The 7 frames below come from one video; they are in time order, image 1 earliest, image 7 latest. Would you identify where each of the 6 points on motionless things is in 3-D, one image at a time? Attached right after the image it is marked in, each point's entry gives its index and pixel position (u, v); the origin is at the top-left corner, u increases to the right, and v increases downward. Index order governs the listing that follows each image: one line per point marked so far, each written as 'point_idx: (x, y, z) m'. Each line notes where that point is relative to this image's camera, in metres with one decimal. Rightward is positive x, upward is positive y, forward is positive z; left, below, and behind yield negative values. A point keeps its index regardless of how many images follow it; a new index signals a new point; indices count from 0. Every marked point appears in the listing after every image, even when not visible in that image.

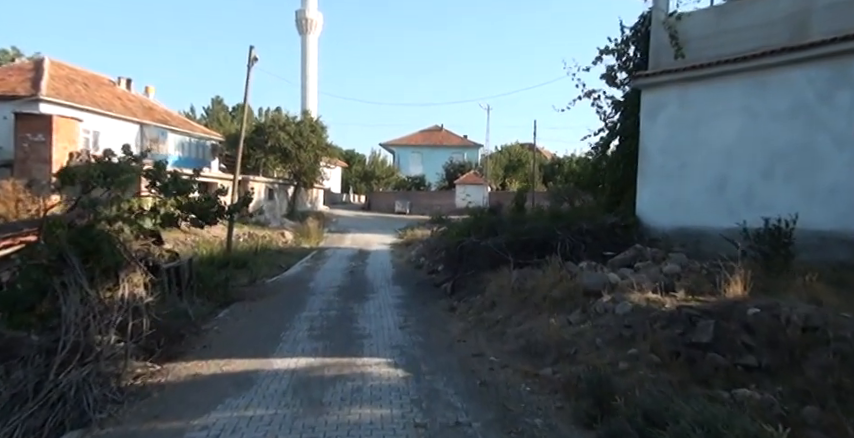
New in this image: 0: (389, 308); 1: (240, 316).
0: (-0.7, -1.6, +10.5) m
1: (-3.2, -1.7, +9.9) m
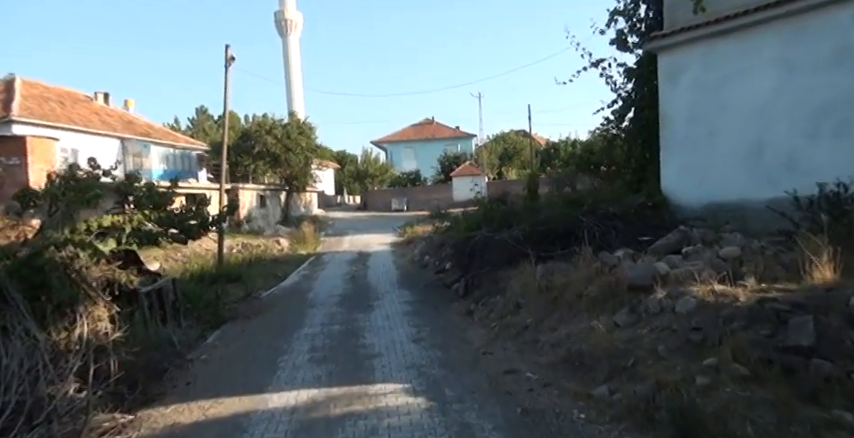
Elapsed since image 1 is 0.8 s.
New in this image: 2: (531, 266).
0: (-0.5, -1.6, +9.4) m
1: (-3.0, -1.9, +8.8) m
2: (+1.5, -0.7, +8.2) m
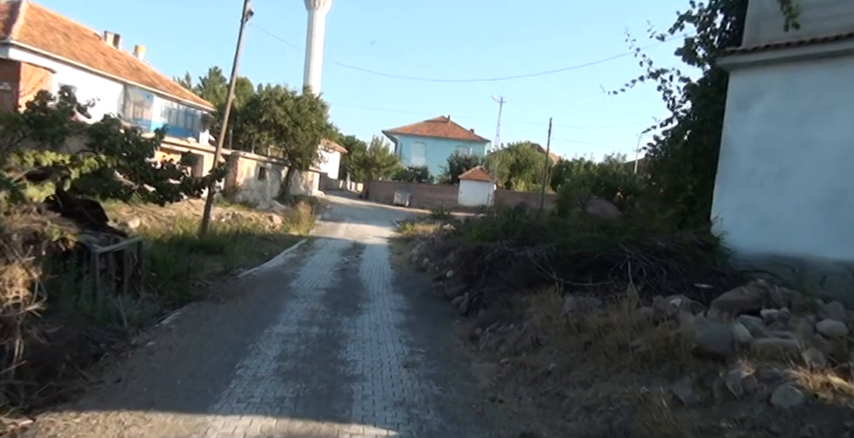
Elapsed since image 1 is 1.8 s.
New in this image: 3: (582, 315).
0: (-0.5, -1.5, +8.1) m
1: (-3.1, -1.4, +7.5) m
2: (+1.6, -0.9, +6.9) m
3: (+1.6, -1.0, +6.0) m
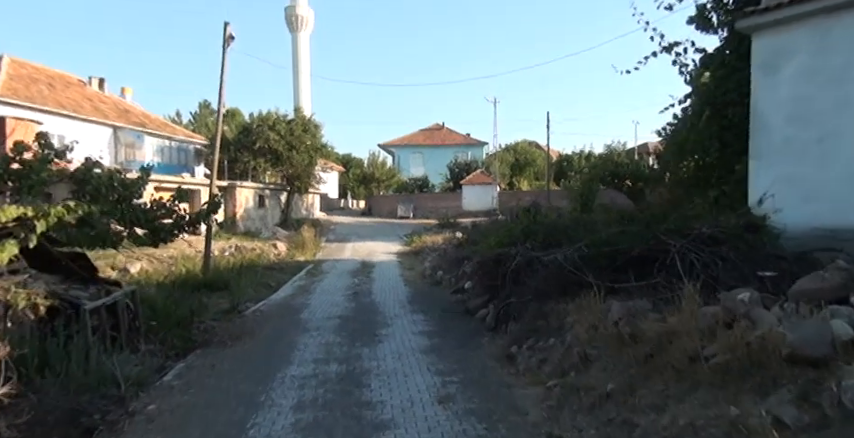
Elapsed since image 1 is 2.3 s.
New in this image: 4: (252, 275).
0: (-0.2, -1.7, +7.3) m
1: (-2.7, -1.9, +6.7) m
2: (+1.9, -0.9, +6.1) m
3: (+1.9, -1.0, +5.2) m
4: (-5.4, -1.7, +17.8) m
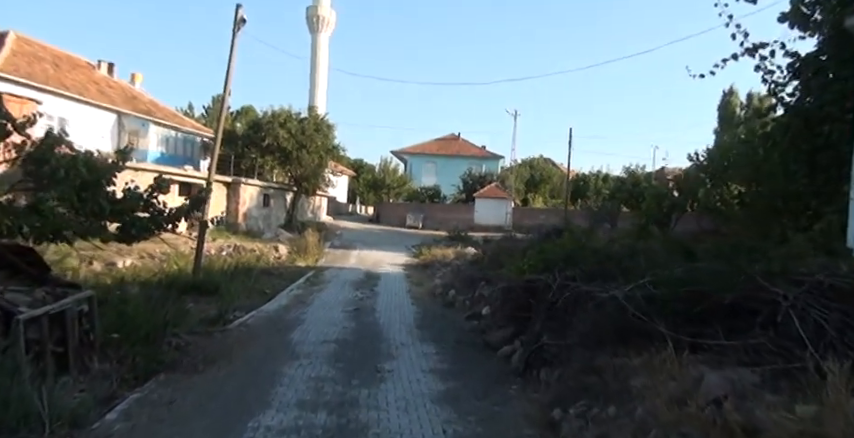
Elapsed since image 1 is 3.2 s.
0: (0.0, -1.9, +5.8) m
1: (-2.6, -1.8, +5.3) m
2: (+2.0, -1.2, +4.6) m
3: (+2.1, -1.2, +3.7) m
4: (-5.1, -1.7, +16.3) m
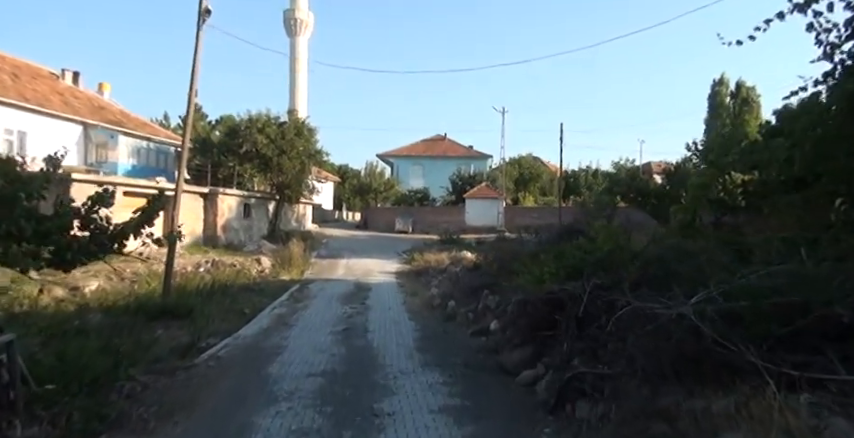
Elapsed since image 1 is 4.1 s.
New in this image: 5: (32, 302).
0: (+0.1, -1.9, +4.5) m
1: (-2.4, -2.0, +3.8) m
2: (+2.2, -1.1, +3.3) m
3: (+2.2, -1.1, +2.4) m
4: (-5.3, -2.1, +14.8) m
5: (-9.0, -1.9, +13.0) m
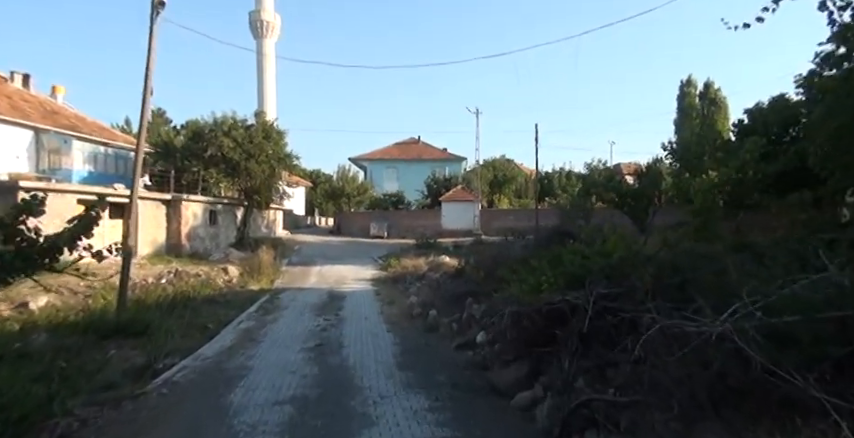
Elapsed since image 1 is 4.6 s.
0: (0.0, -2.0, +3.6) m
1: (-2.4, -2.0, +2.9) m
2: (+2.1, -1.1, +2.6) m
3: (+2.2, -1.1, +1.7) m
4: (-5.8, -2.2, +13.7) m
5: (-9.4, -2.1, +11.8) m
